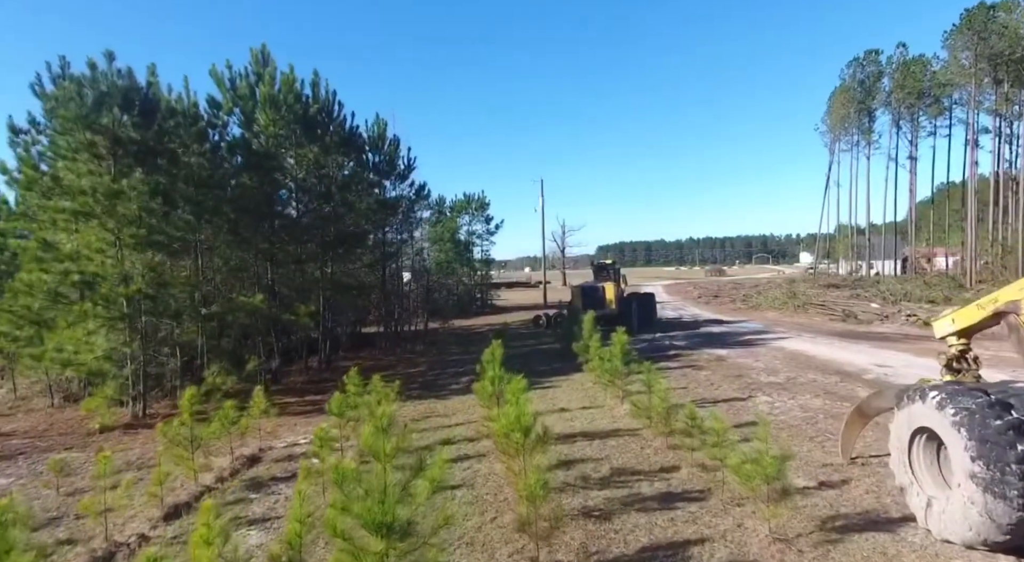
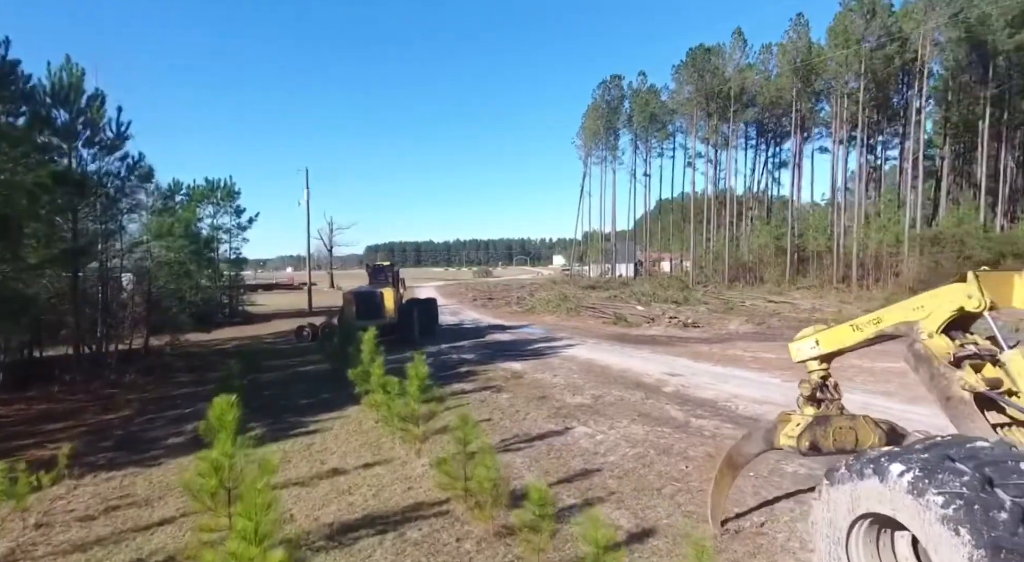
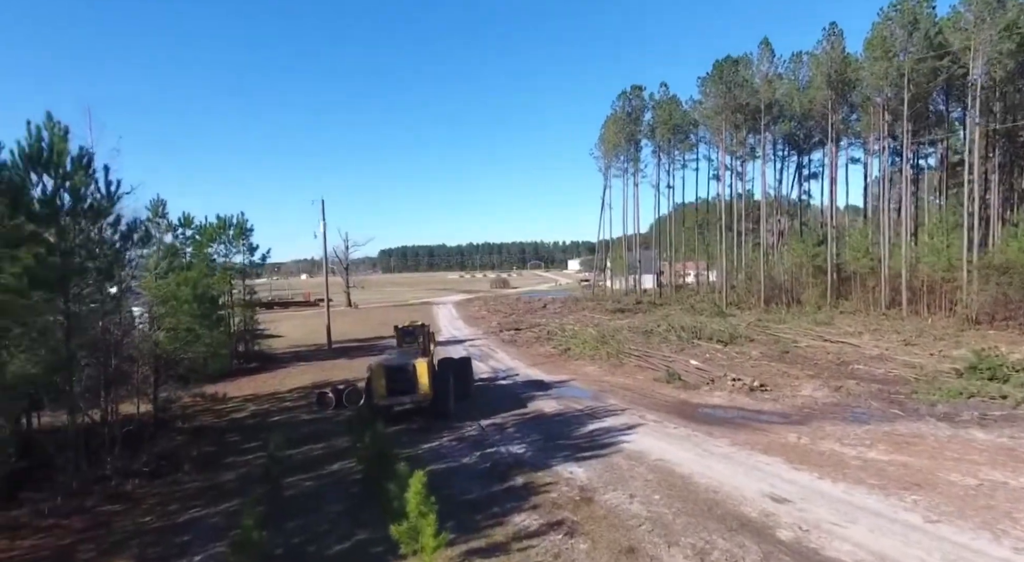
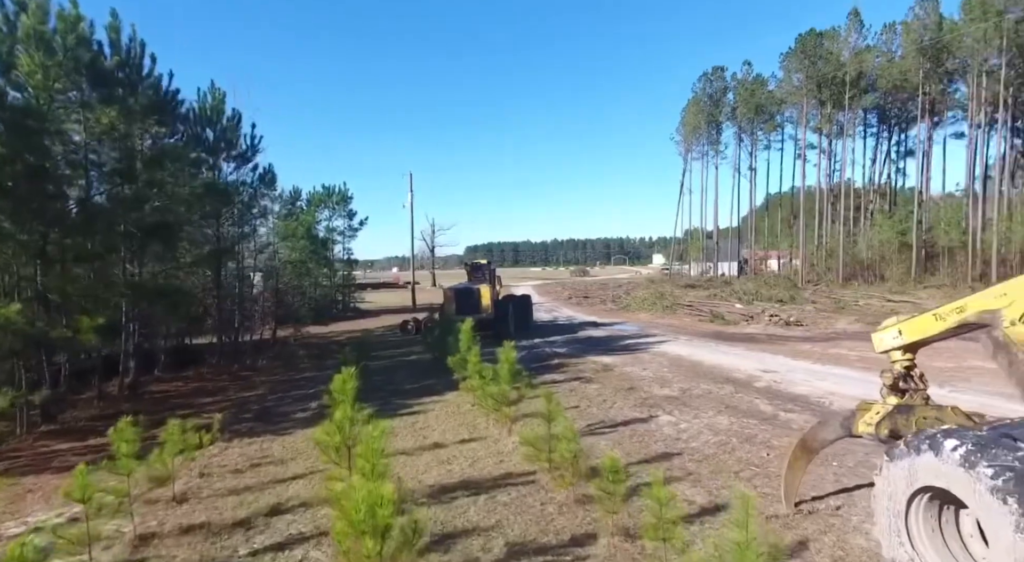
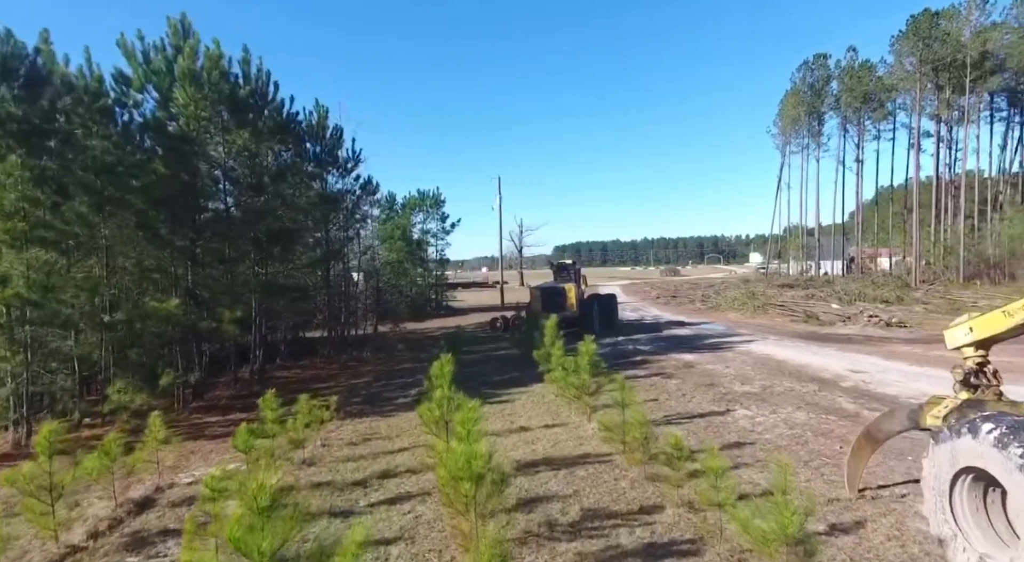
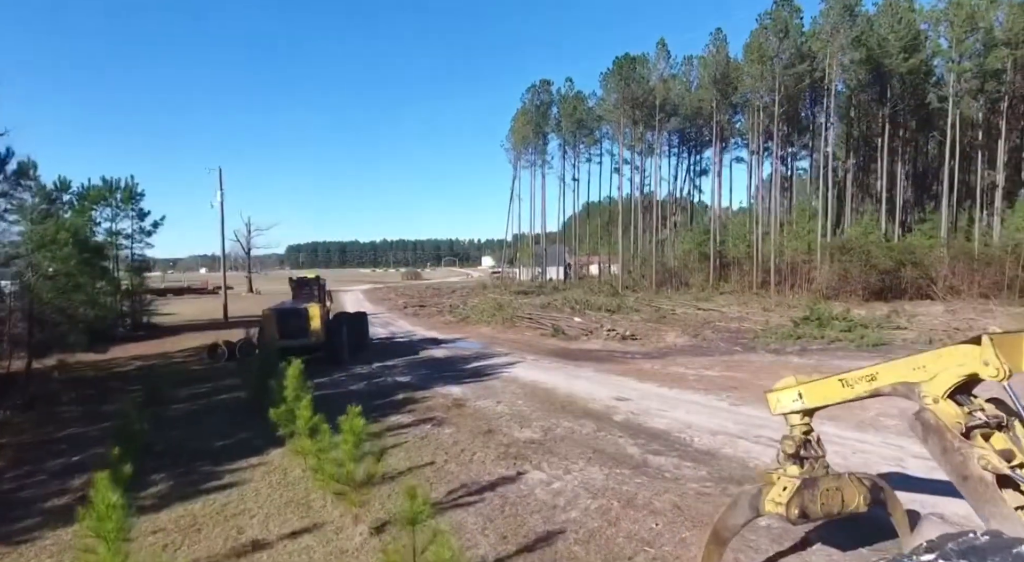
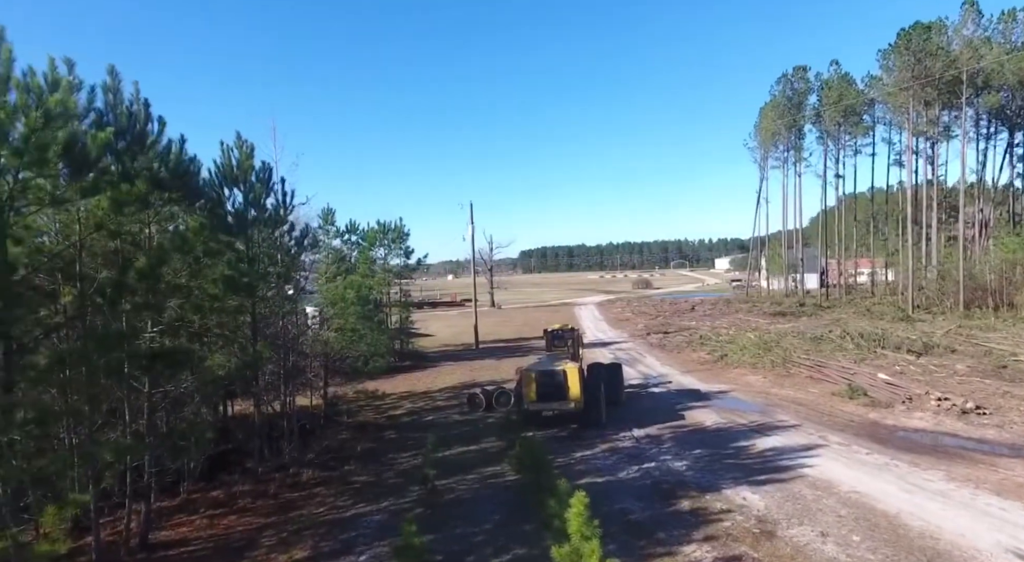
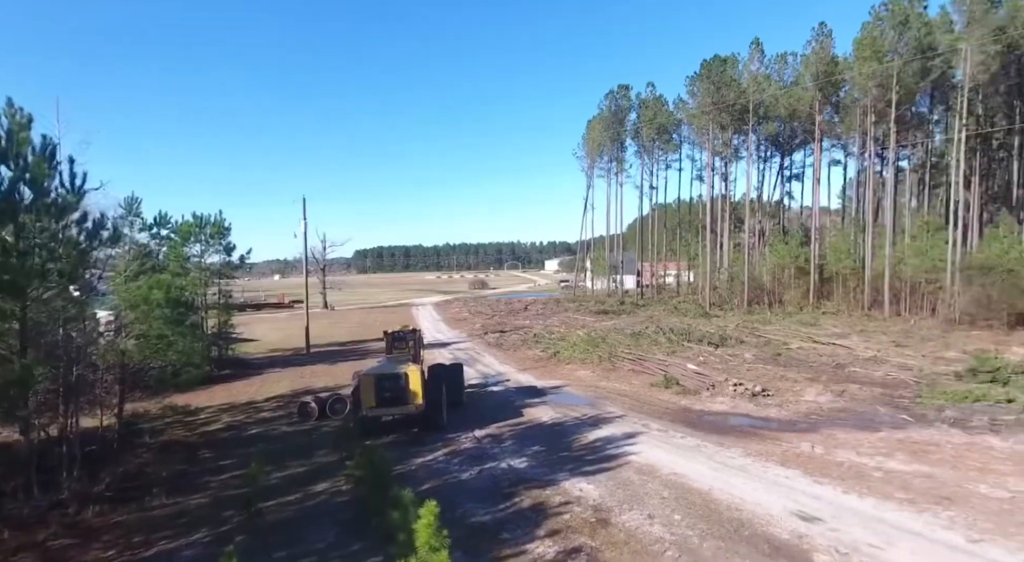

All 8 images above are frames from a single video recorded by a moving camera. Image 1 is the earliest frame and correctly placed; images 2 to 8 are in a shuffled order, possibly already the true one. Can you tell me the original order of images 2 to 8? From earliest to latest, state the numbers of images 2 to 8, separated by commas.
5, 4, 2, 6, 3, 7, 8
